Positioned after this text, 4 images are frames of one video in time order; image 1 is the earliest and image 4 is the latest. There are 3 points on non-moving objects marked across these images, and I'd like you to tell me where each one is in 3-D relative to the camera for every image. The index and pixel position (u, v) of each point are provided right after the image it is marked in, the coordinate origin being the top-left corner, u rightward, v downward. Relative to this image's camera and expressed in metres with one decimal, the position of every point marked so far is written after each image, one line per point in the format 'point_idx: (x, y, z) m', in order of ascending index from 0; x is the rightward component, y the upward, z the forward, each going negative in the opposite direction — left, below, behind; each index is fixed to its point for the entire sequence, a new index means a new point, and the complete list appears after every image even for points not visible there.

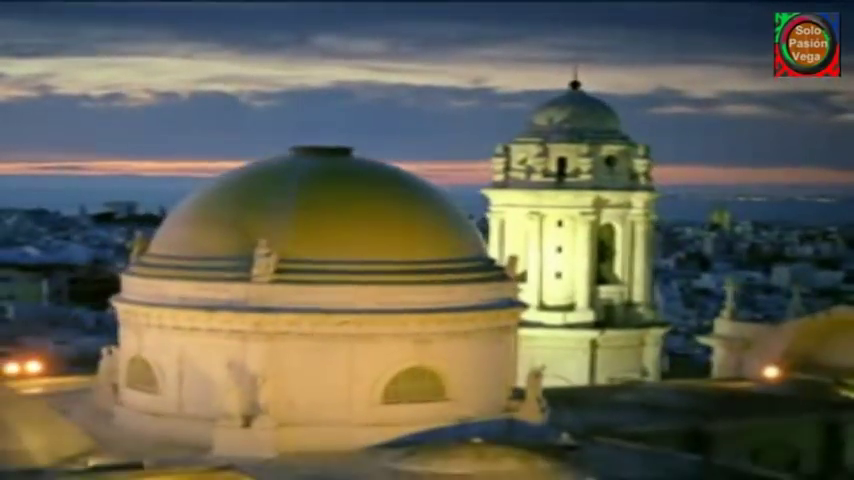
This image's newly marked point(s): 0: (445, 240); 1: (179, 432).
0: (+0.1, 0.0, +19.4) m
1: (-1.7, -1.3, +18.7) m
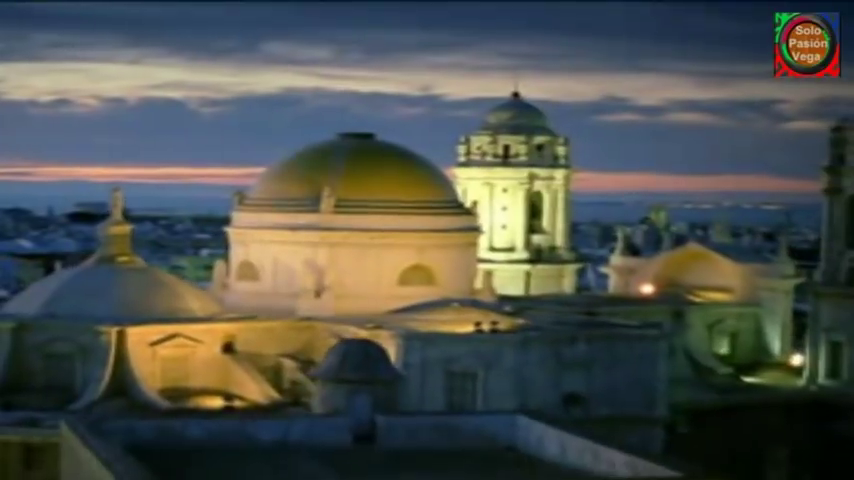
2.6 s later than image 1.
0: (+0.1, +0.6, +31.6) m
1: (-1.8, -0.7, +30.9) m
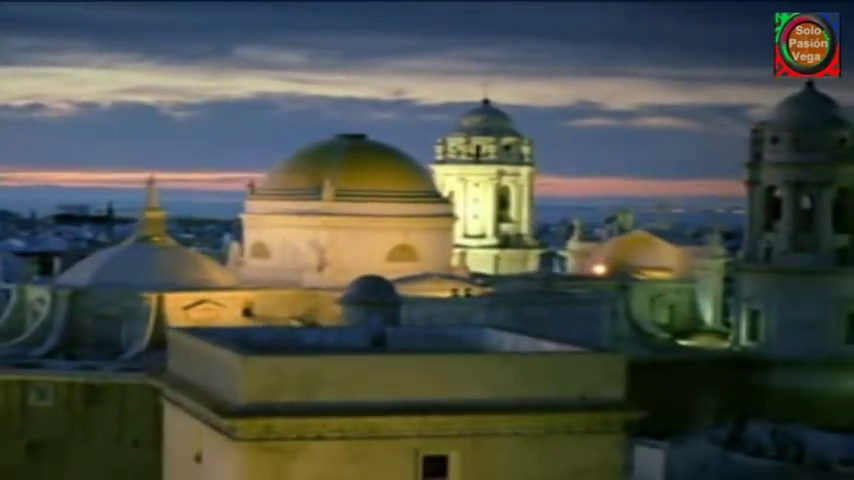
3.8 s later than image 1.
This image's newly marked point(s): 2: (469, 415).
0: (-0.1, +0.8, +37.5) m
1: (-2.0, -0.5, +36.8) m
2: (+0.2, -1.0, +15.4) m
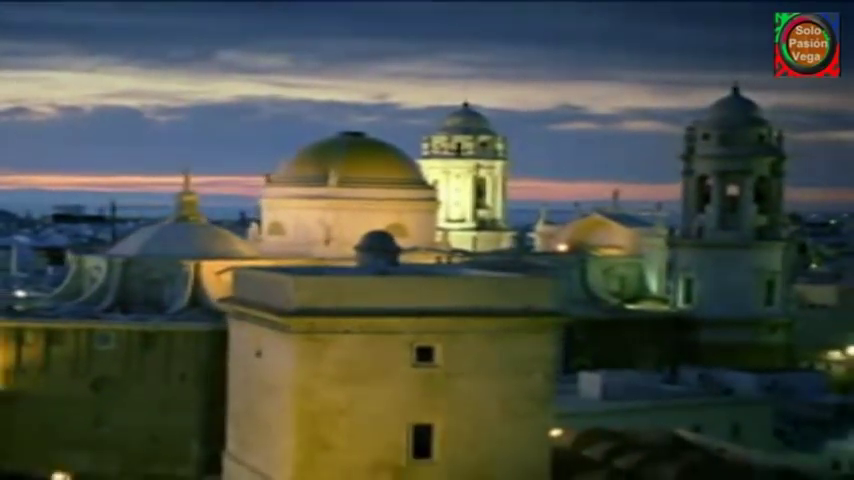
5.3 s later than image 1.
0: (-0.3, +1.2, +45.0) m
1: (-2.2, -0.2, +44.2) m
2: (+0.2, -0.6, +22.8) m
